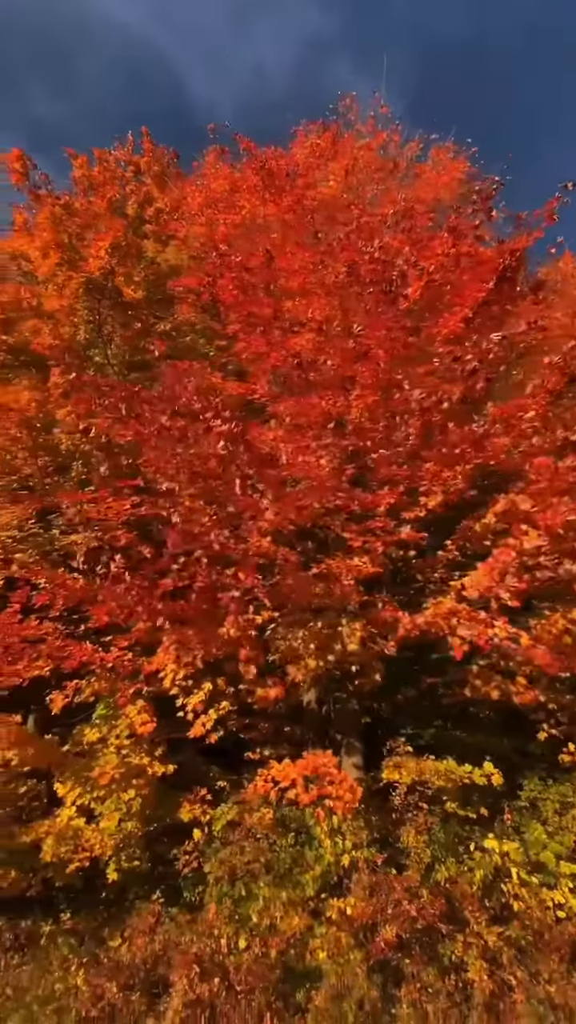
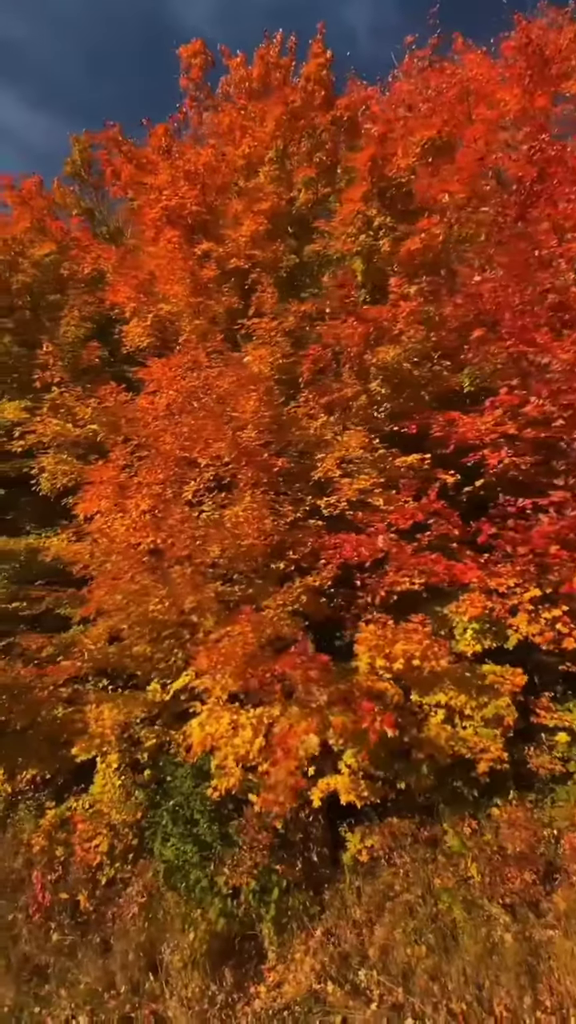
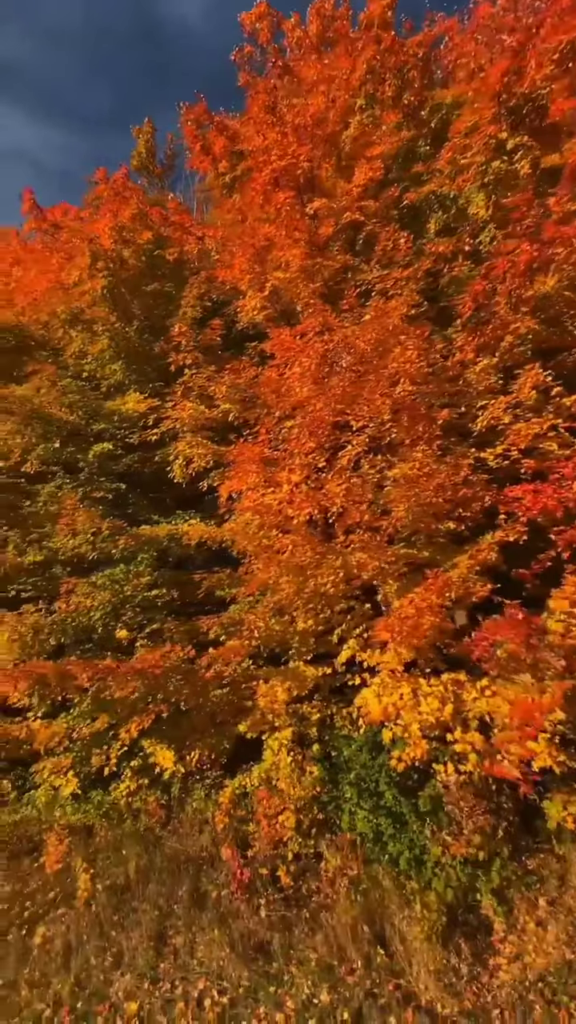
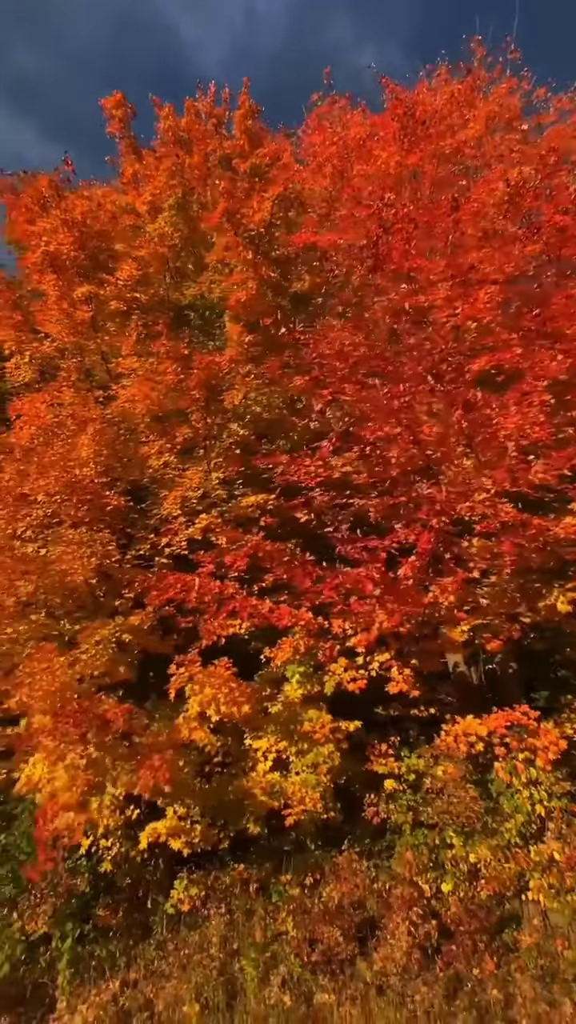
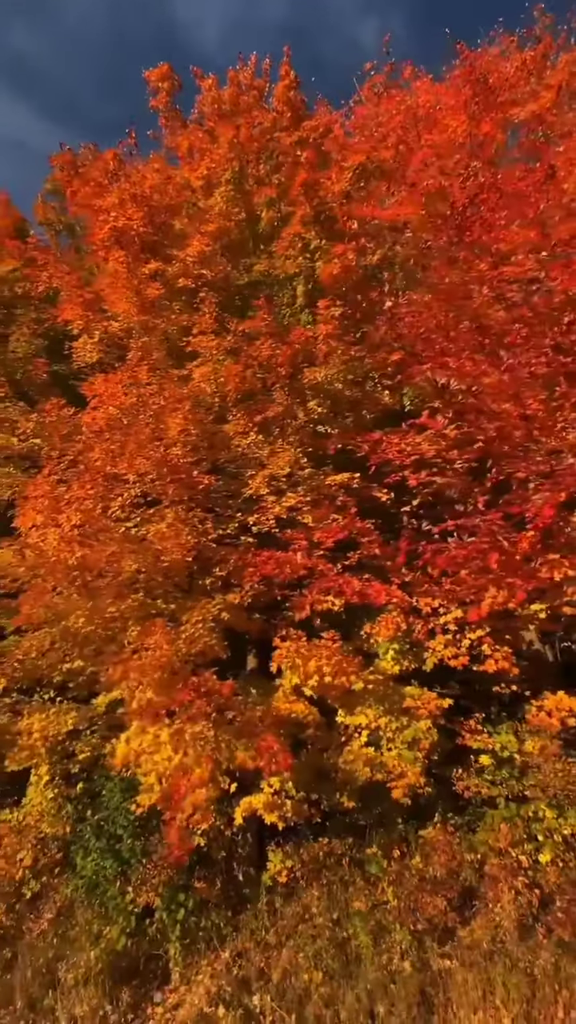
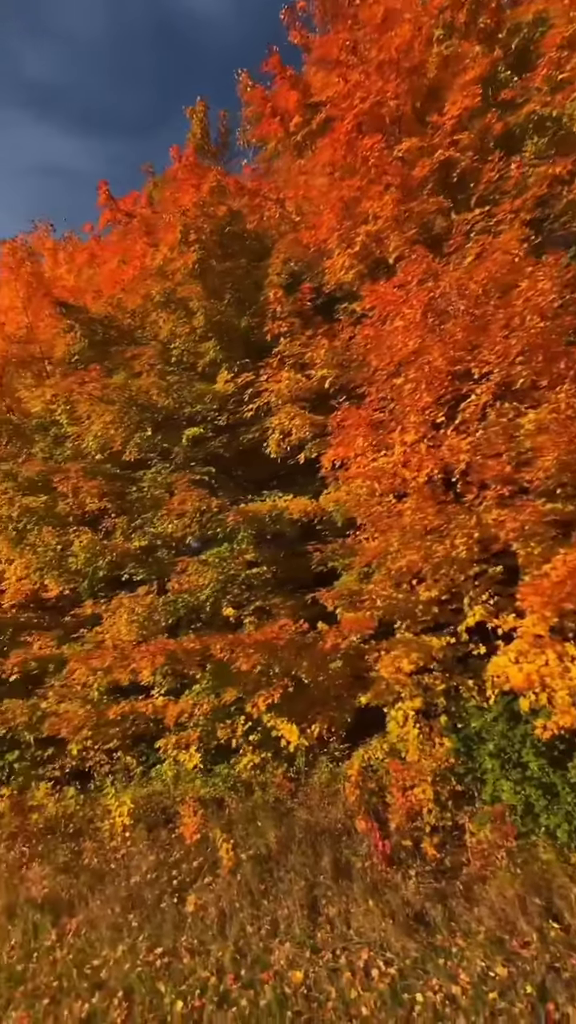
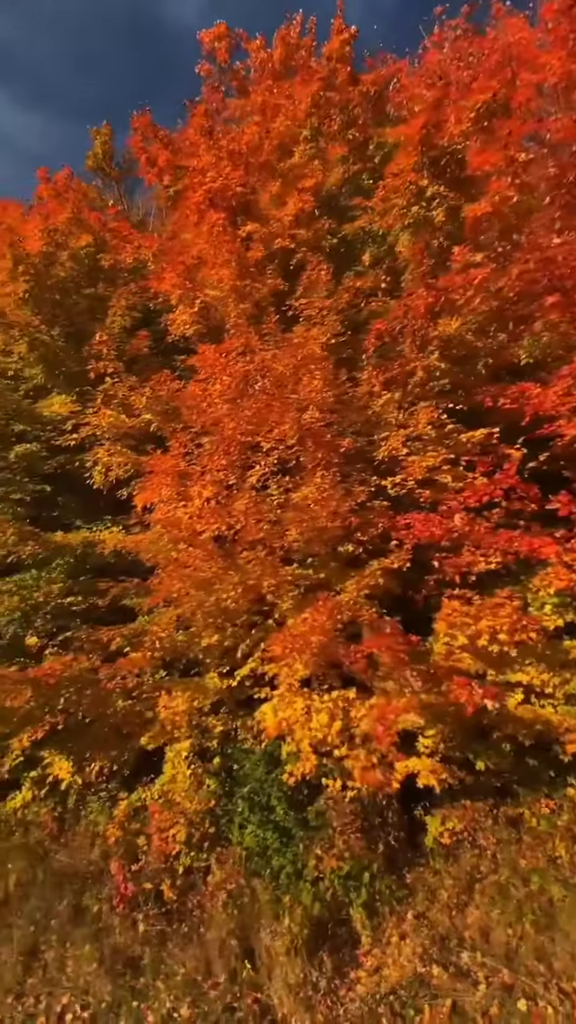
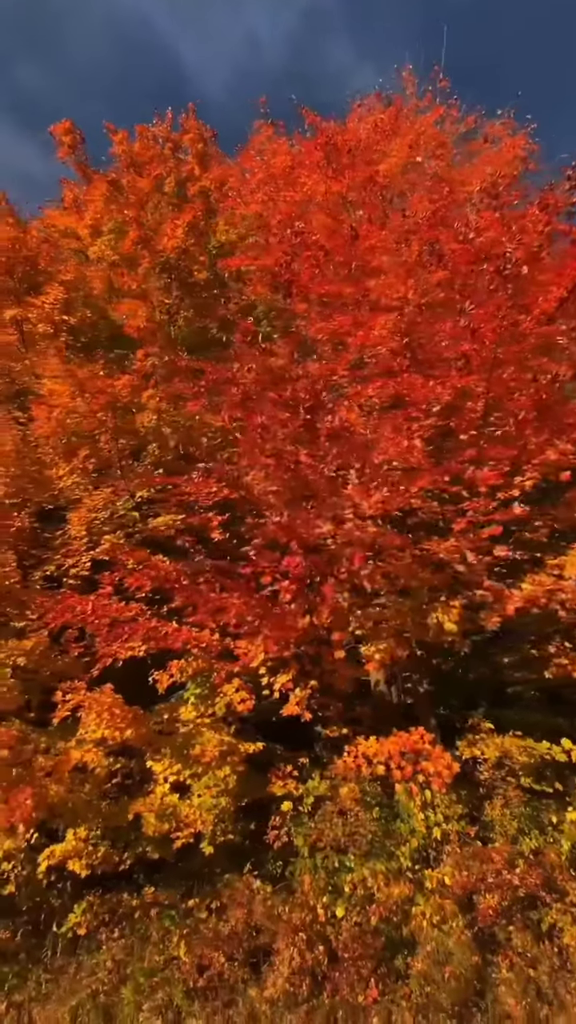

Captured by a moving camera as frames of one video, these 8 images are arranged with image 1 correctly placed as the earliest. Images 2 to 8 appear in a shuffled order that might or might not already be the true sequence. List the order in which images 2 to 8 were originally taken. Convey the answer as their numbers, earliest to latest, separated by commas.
8, 4, 5, 2, 7, 3, 6
